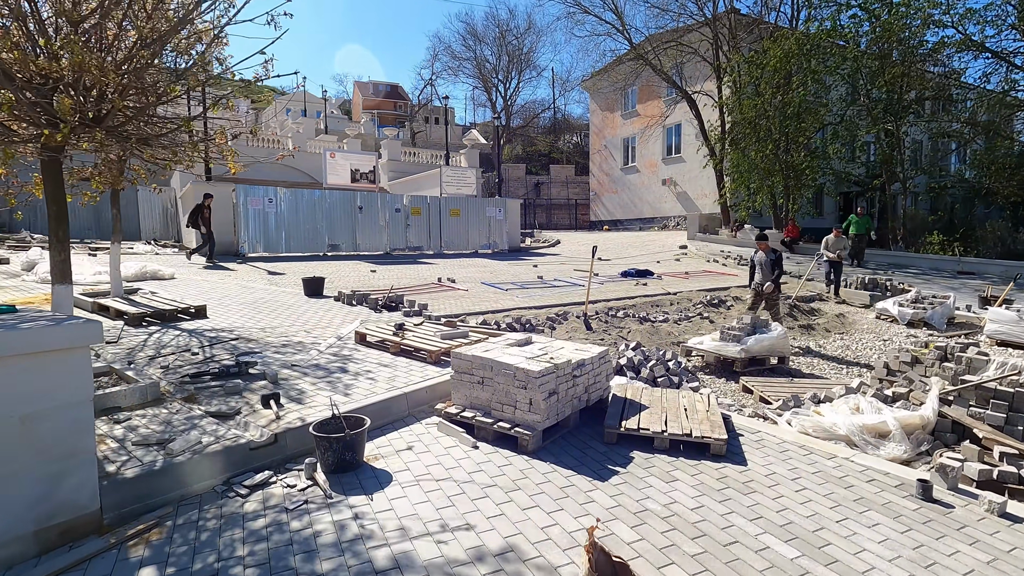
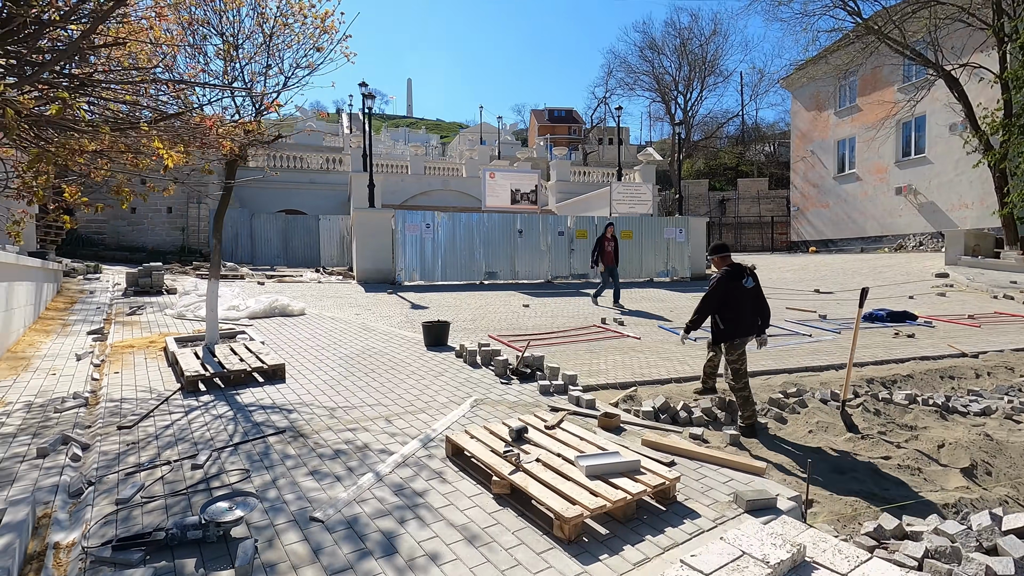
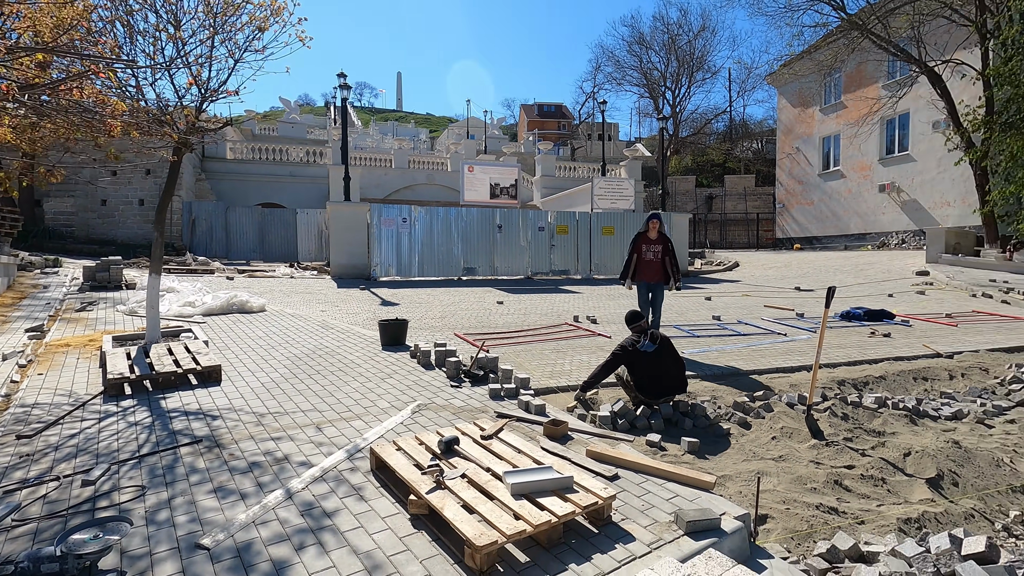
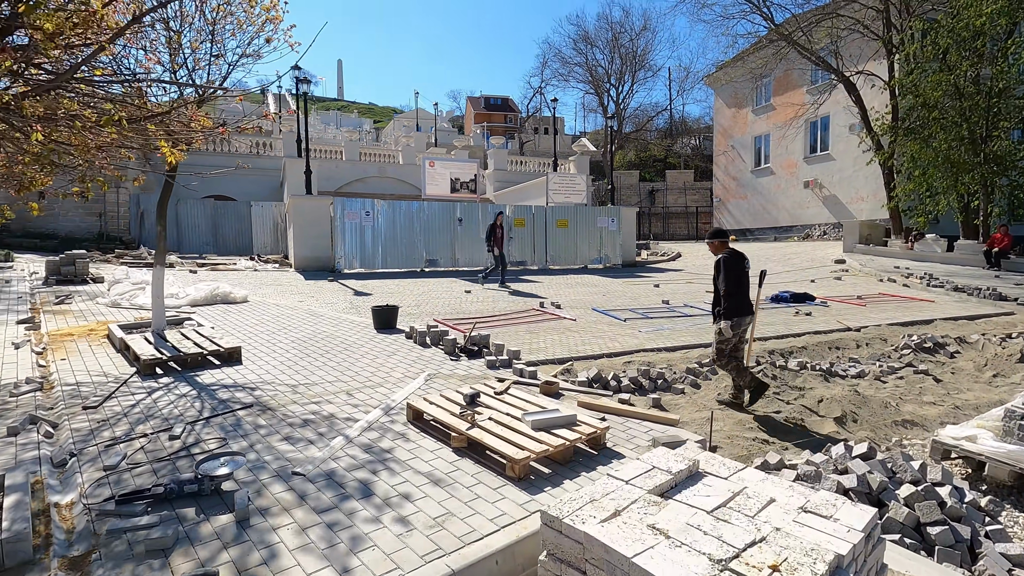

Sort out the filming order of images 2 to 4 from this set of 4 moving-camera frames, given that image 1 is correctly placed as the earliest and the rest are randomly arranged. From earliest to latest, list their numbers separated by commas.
4, 2, 3
